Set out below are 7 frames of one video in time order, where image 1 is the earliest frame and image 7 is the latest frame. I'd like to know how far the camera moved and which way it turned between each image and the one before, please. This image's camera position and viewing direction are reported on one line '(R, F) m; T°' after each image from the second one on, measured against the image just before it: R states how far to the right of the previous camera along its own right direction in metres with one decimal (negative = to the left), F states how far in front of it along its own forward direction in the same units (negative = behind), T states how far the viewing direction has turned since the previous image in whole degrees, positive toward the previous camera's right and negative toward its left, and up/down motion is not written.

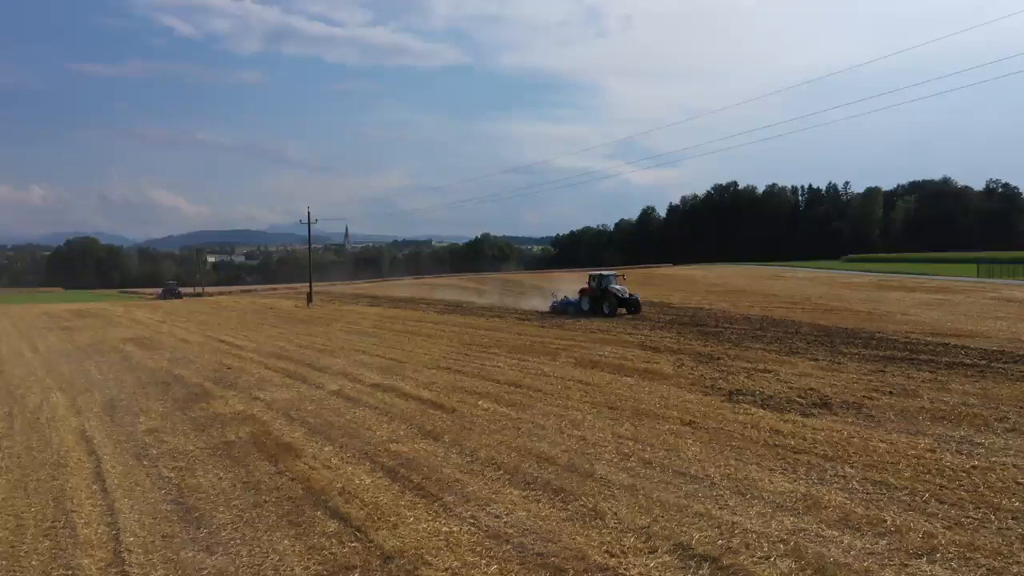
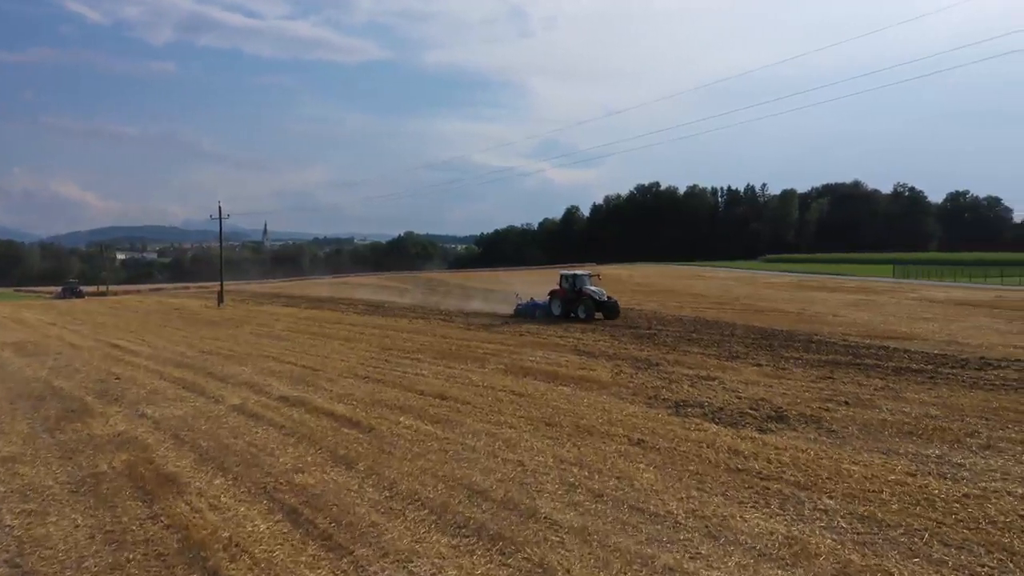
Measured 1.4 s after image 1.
(0.0, +1.6) m; +5°
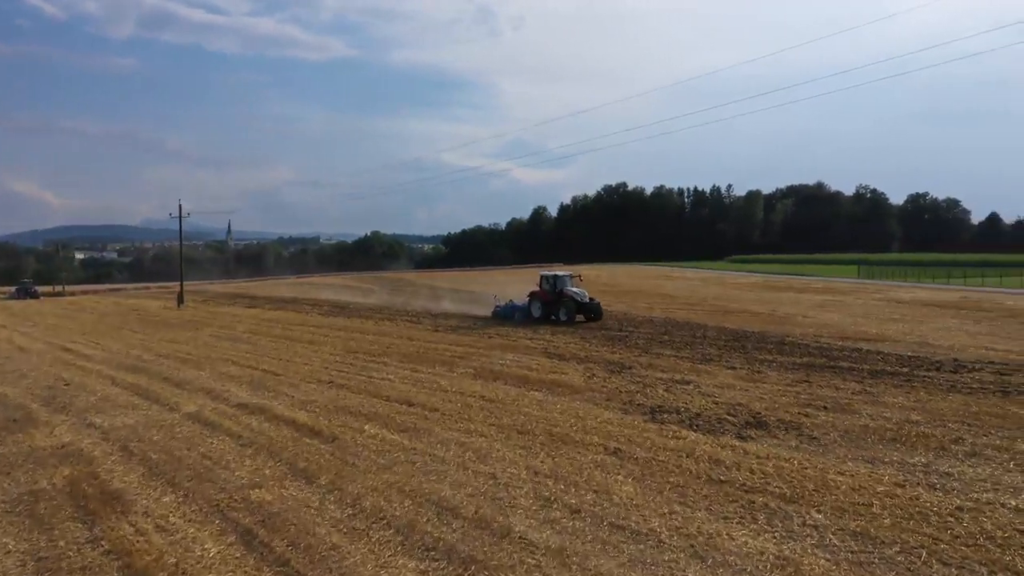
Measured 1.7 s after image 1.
(0.0, +0.5) m; +2°
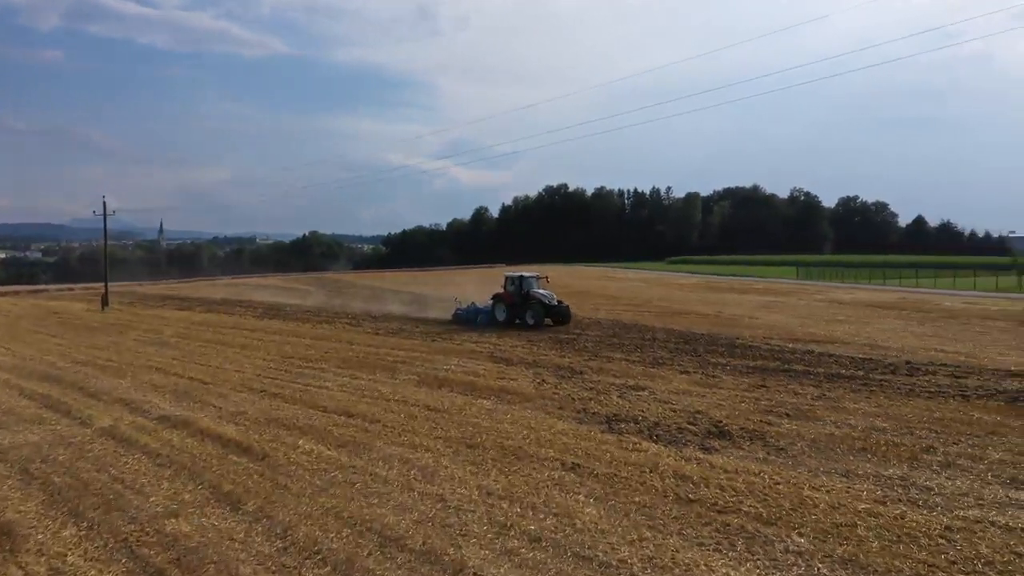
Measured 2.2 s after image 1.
(-0.1, +0.9) m; +4°
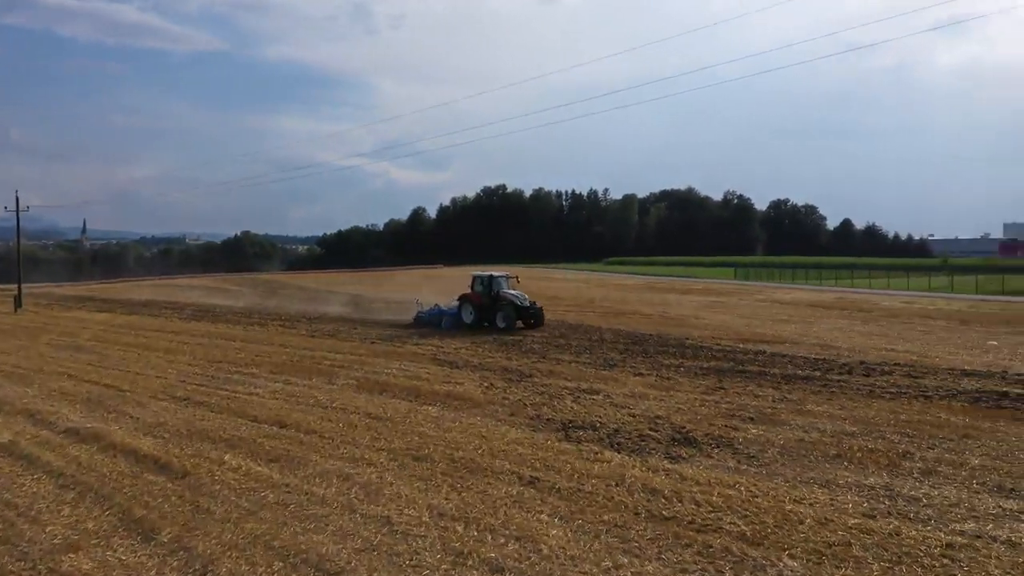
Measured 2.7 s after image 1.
(-0.2, +0.9) m; +4°
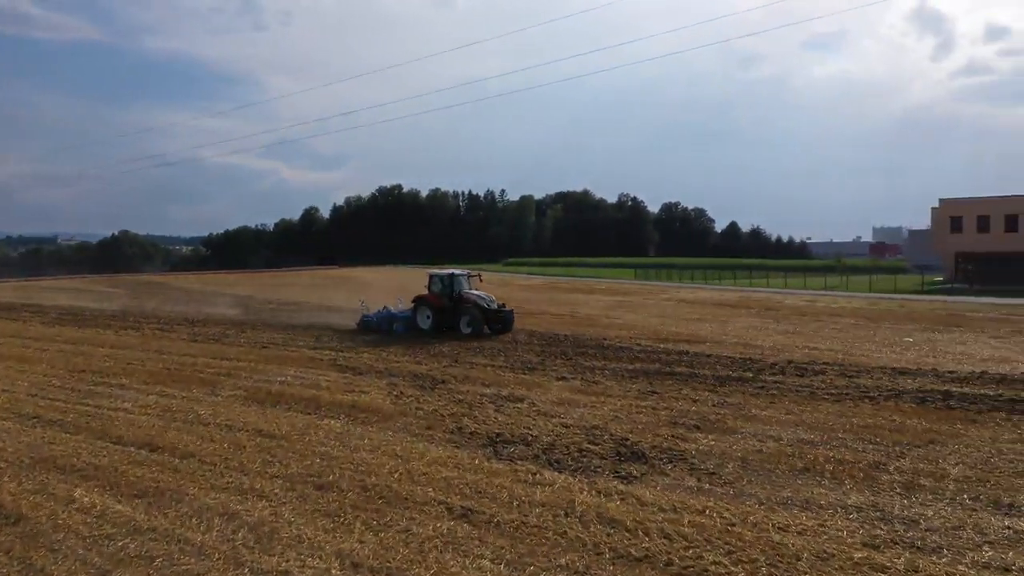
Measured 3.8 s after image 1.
(-0.3, +1.6) m; +7°
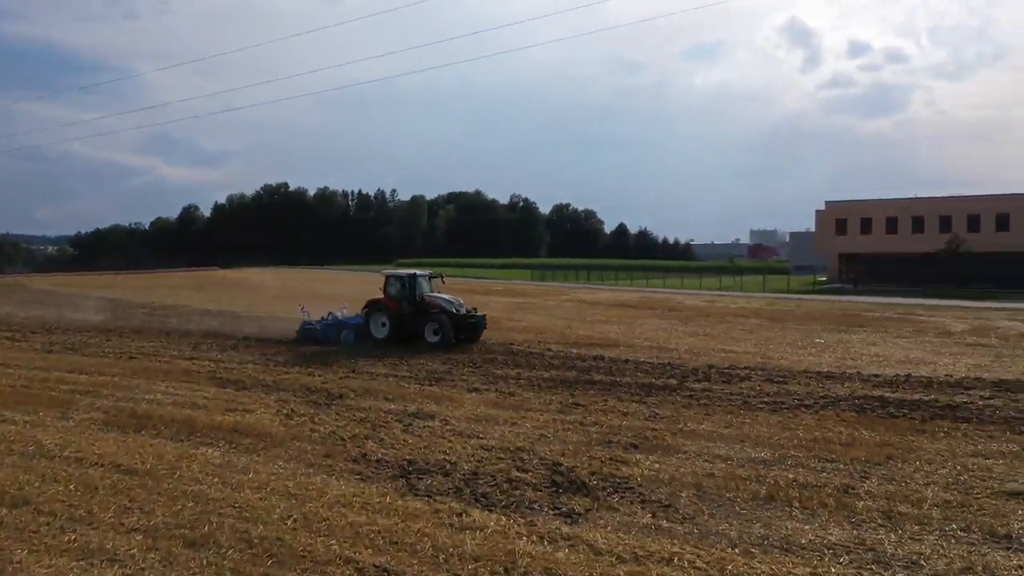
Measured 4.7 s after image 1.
(-0.3, +1.5) m; +8°
